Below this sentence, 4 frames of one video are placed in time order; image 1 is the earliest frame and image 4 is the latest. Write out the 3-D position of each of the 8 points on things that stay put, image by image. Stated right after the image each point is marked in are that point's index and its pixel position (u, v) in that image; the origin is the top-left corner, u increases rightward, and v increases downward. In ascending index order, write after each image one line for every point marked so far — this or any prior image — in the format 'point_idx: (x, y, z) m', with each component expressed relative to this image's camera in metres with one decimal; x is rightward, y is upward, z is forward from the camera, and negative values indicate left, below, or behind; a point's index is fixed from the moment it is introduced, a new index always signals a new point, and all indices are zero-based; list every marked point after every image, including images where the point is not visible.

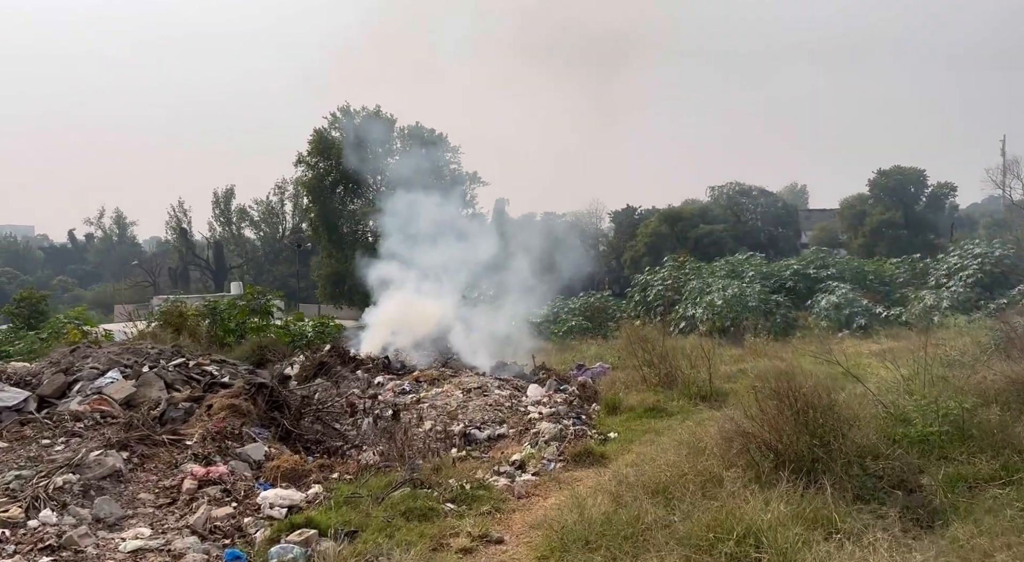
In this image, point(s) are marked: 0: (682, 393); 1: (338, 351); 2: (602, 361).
0: (+1.7, -1.1, +8.0) m
1: (-2.4, -1.0, +10.9) m
2: (+1.3, -1.3, +12.4) m
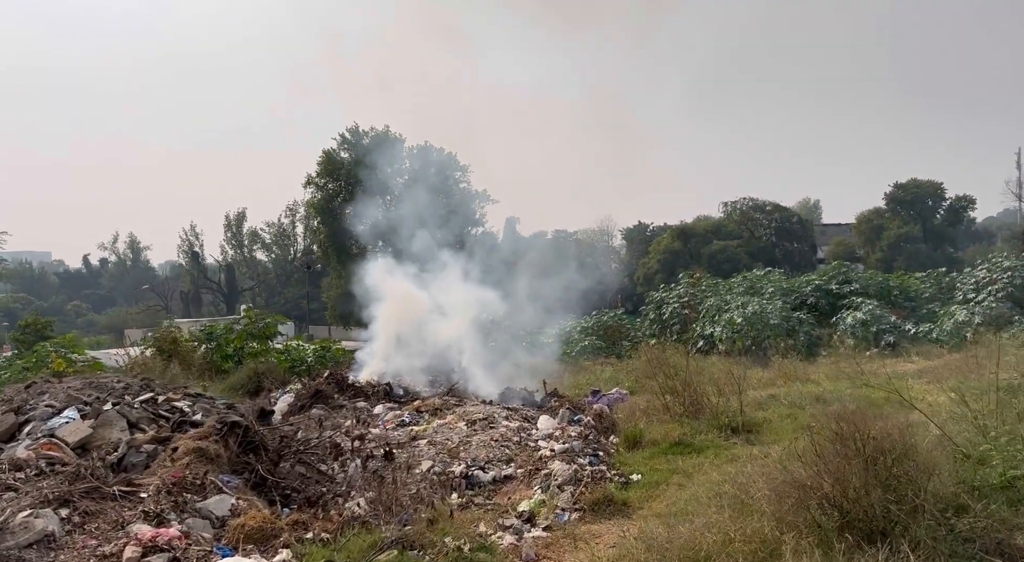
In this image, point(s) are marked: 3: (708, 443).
0: (+1.8, -1.3, +7.2) m
1: (-2.3, -1.3, +10.1) m
2: (+1.5, -1.5, +11.6) m
3: (+1.6, -1.3, +6.6) m
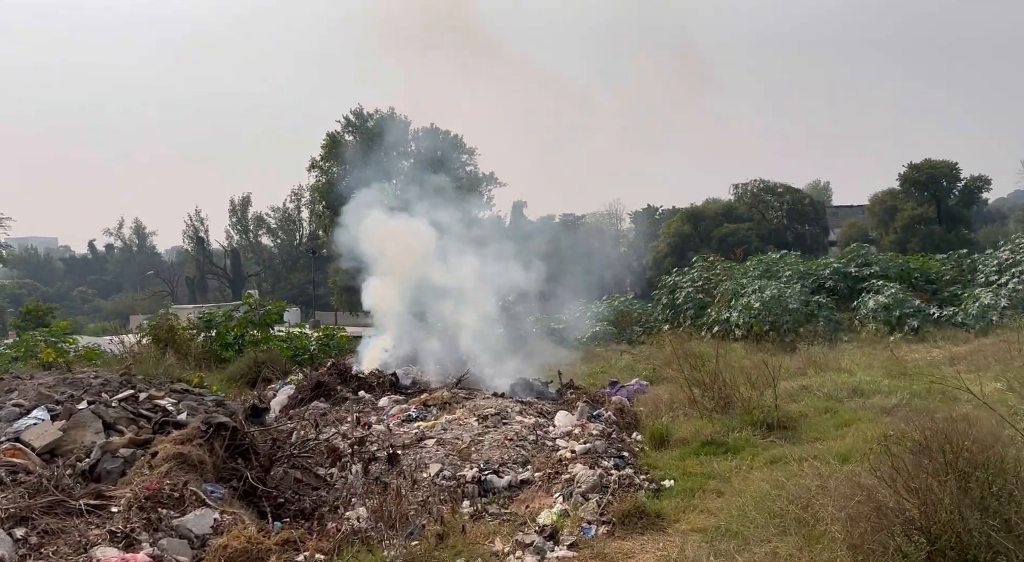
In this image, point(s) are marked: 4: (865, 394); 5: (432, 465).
0: (+1.9, -1.2, +6.6) m
1: (-2.1, -1.1, +9.6) m
2: (+1.6, -1.3, +11.0) m
3: (+1.7, -1.2, +6.0) m
4: (+3.4, -1.1, +7.7) m
5: (-0.6, -1.3, +5.4) m
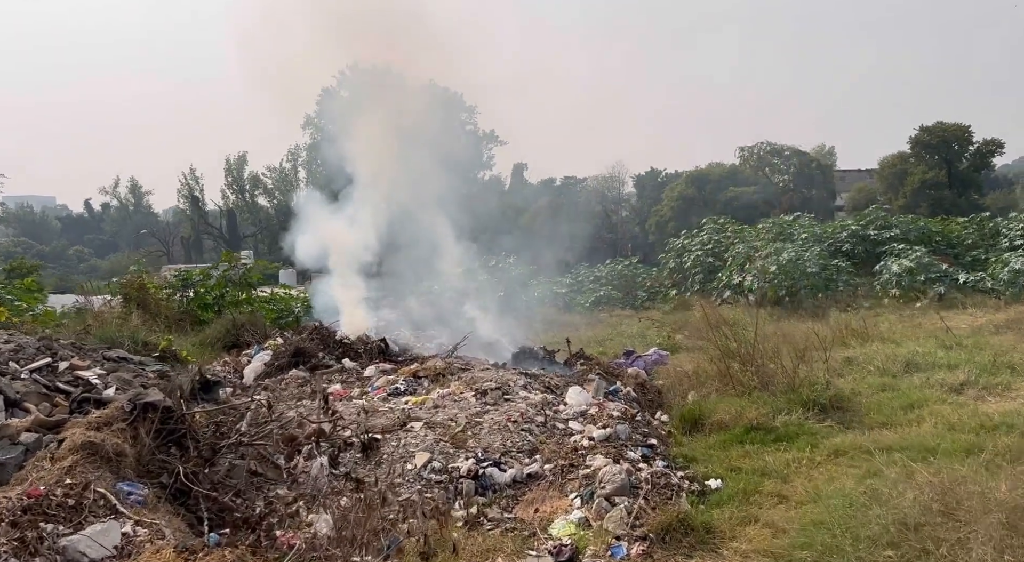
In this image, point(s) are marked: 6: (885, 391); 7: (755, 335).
0: (+2.0, -0.8, +5.6) m
1: (-2.1, -0.6, +8.5) m
2: (+1.7, -0.8, +10.0) m
3: (+1.7, -0.9, +4.9) m
4: (+3.4, -0.7, +6.6) m
5: (-0.5, -1.0, +4.4) m
6: (+2.8, -0.8, +6.0) m
7: (+2.1, -0.5, +6.7) m
